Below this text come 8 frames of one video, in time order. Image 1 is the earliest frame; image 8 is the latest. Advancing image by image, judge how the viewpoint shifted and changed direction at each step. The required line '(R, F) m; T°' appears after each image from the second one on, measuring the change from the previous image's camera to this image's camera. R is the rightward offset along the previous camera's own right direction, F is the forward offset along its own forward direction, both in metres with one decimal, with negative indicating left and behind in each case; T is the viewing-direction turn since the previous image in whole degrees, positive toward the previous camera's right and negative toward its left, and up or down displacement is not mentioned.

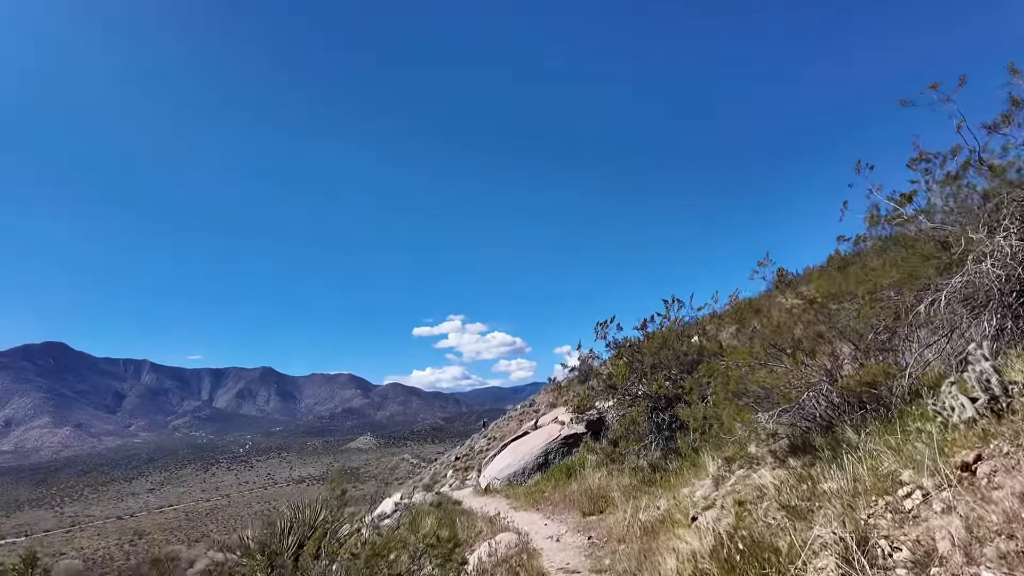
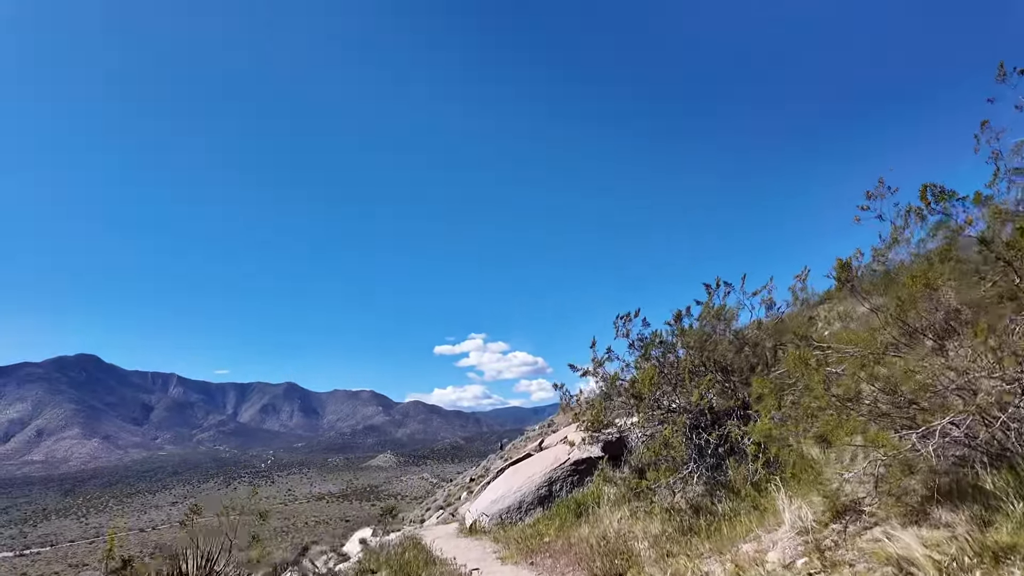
(+0.3, +1.8) m; -2°
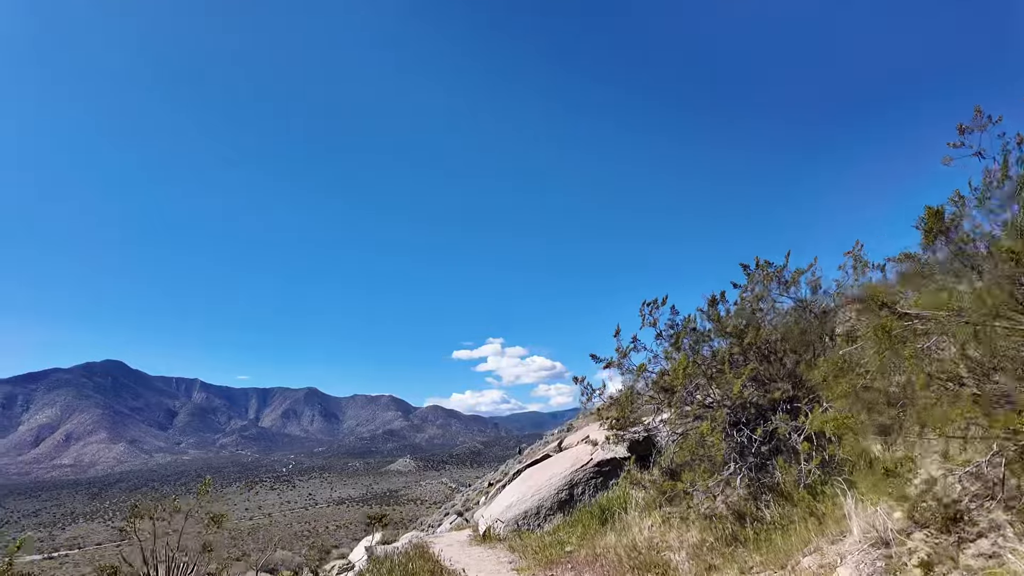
(0.0, +0.5) m; -2°
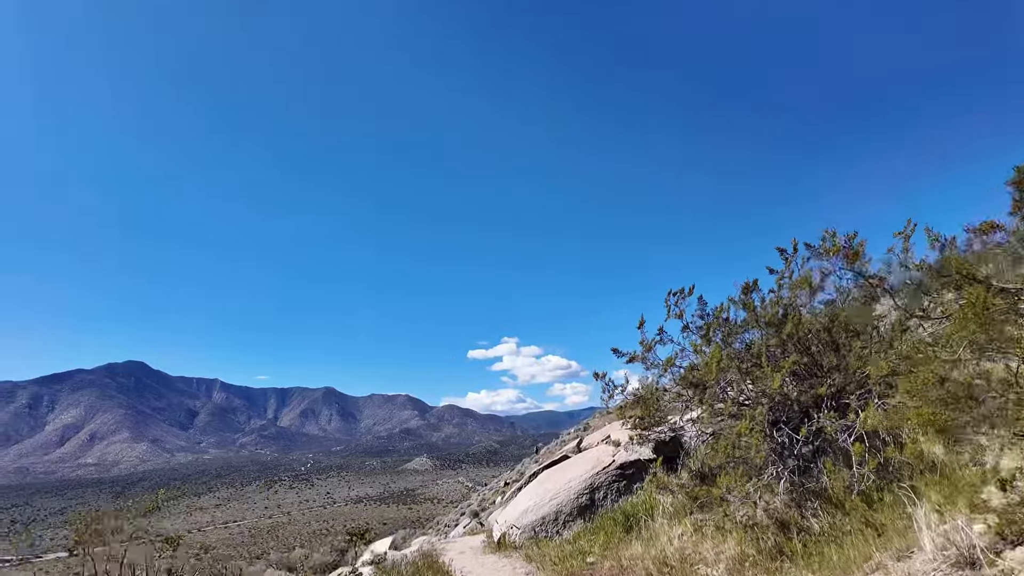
(0.0, +0.4) m; -2°
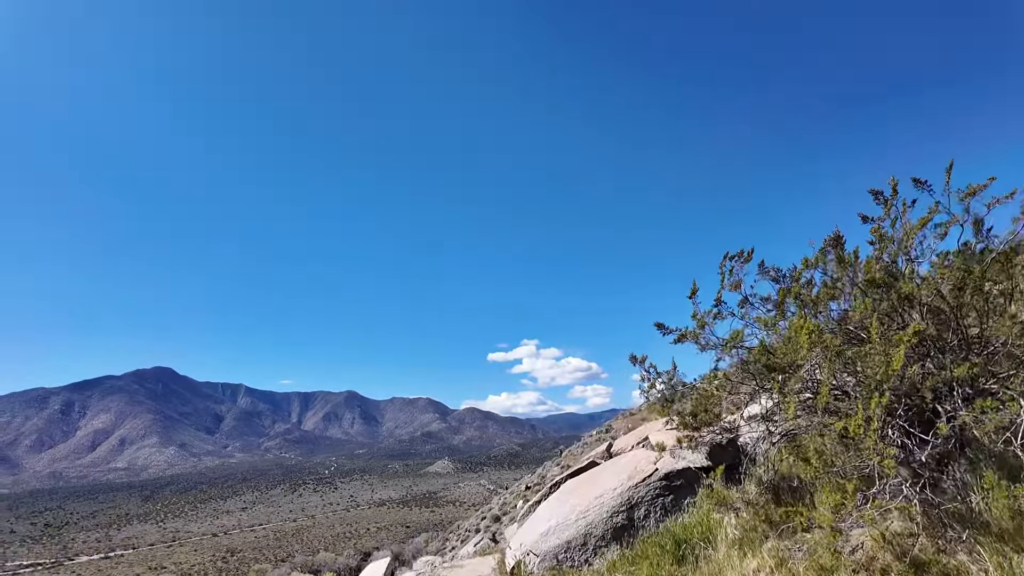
(0.0, +1.1) m; -2°
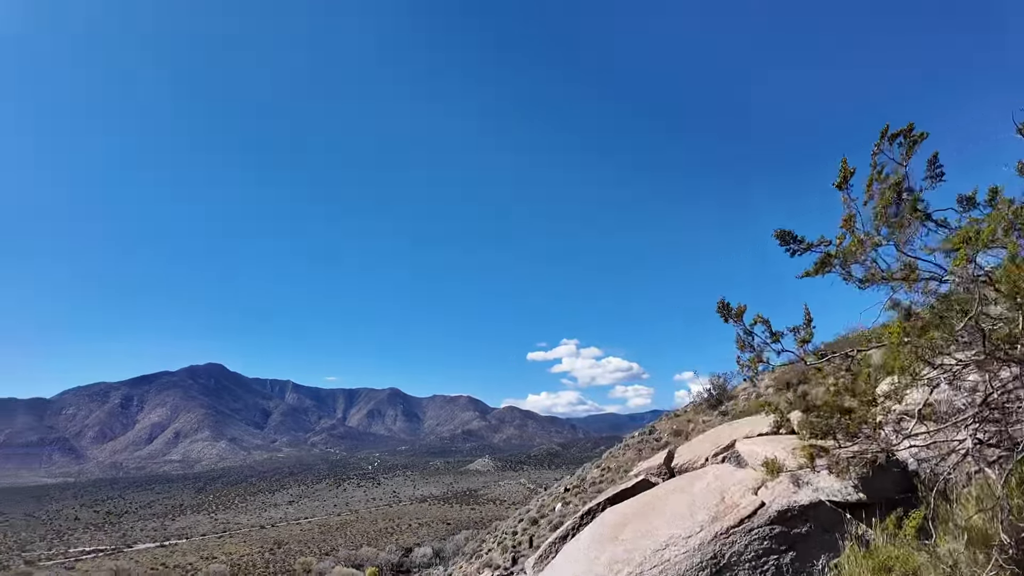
(+0.3, +2.2) m; -4°
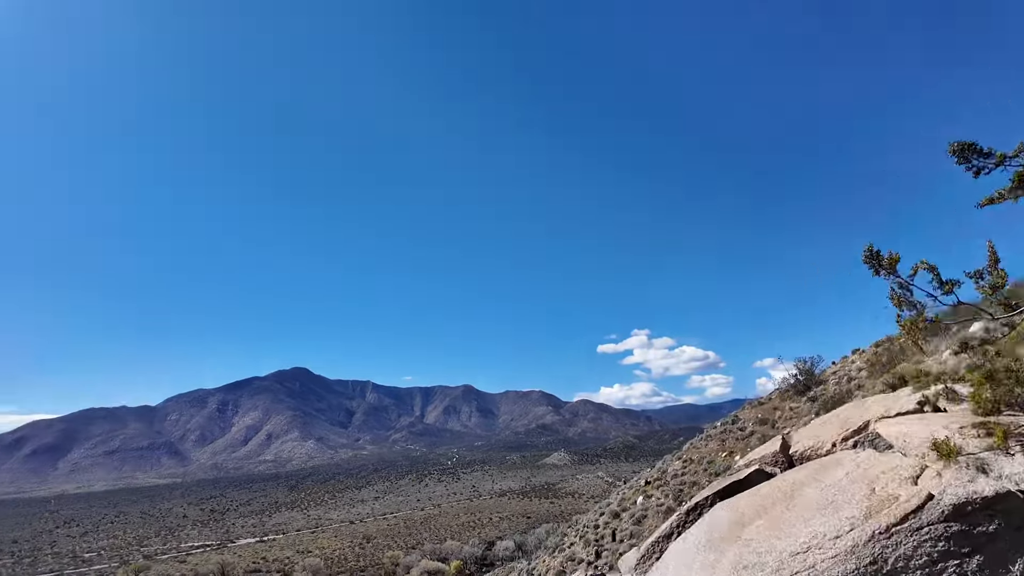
(-0.7, +3.0) m; -7°
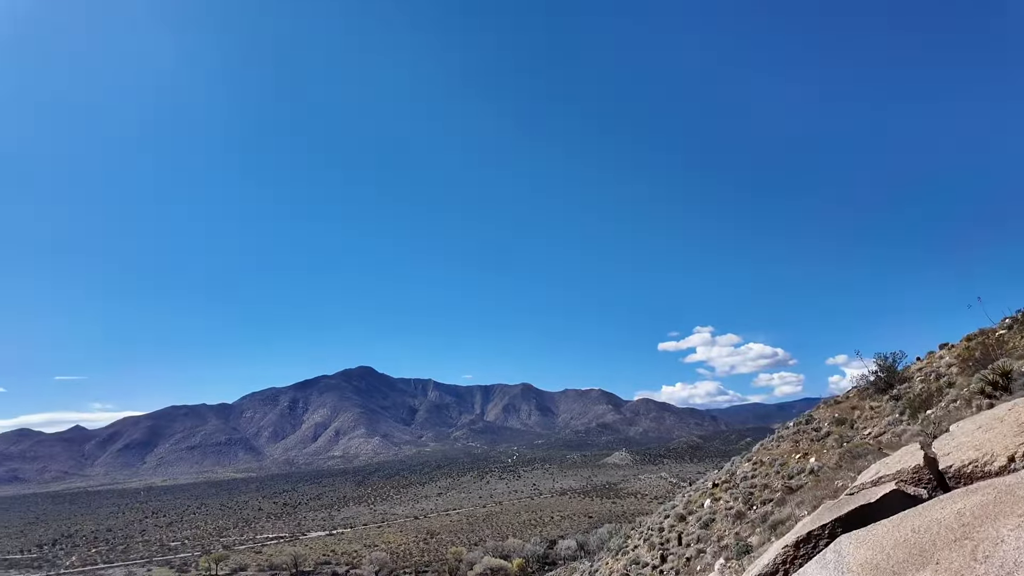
(-0.3, +2.0) m; -6°
